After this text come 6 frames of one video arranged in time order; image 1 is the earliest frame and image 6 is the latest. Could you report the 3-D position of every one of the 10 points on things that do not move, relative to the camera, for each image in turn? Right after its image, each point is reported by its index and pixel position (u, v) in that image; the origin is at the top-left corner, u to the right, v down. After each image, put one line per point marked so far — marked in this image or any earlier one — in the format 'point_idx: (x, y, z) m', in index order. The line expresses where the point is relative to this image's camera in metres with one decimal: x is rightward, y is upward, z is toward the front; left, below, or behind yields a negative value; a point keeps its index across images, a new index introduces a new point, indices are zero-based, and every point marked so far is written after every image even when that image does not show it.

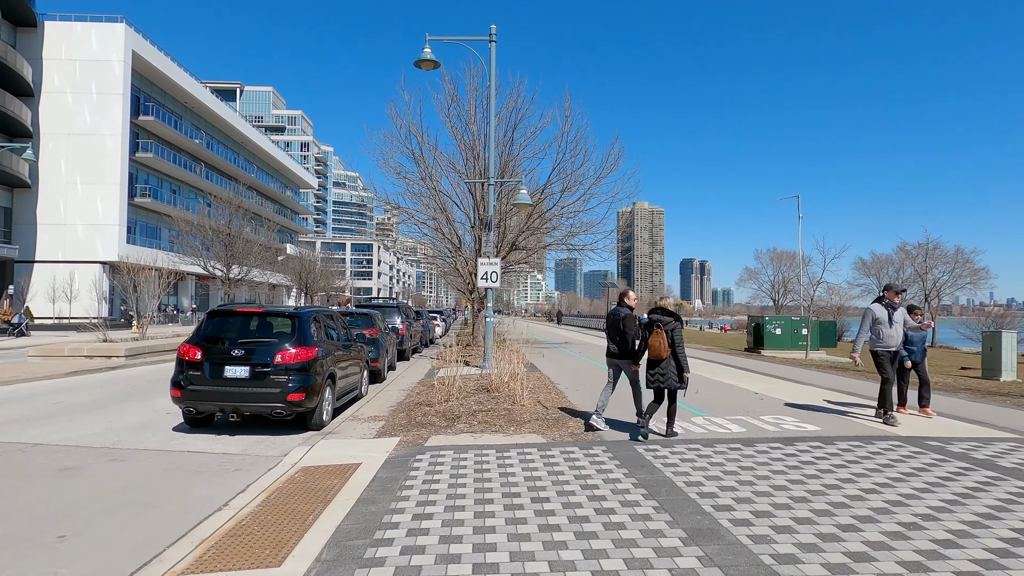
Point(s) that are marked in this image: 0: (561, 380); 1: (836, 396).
0: (+1.1, -2.1, +13.4) m
1: (+6.0, -2.0, +10.9) m
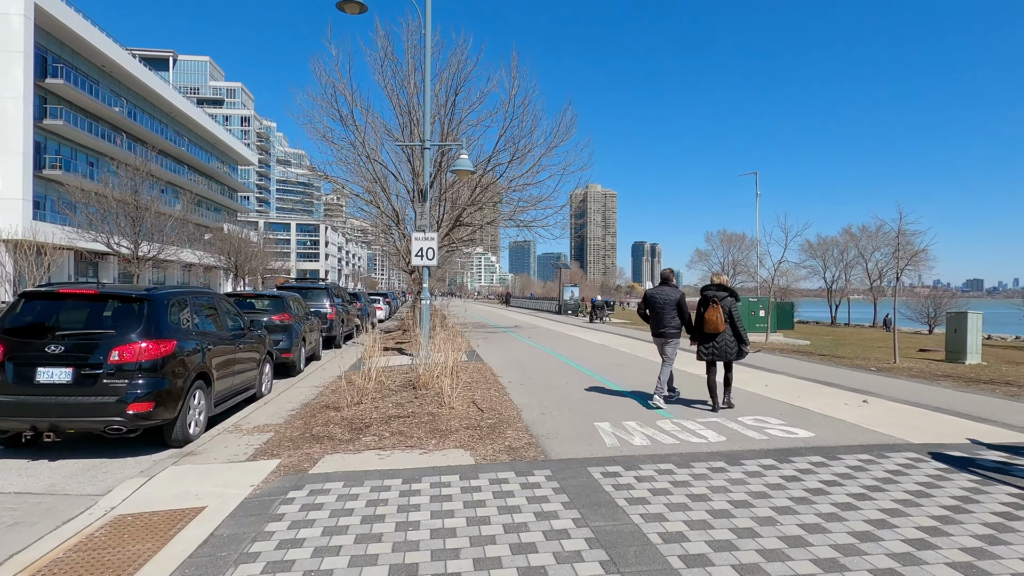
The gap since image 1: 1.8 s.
0: (-0.1, -1.6, +11.7) m
1: (+4.9, -1.6, +9.6) m
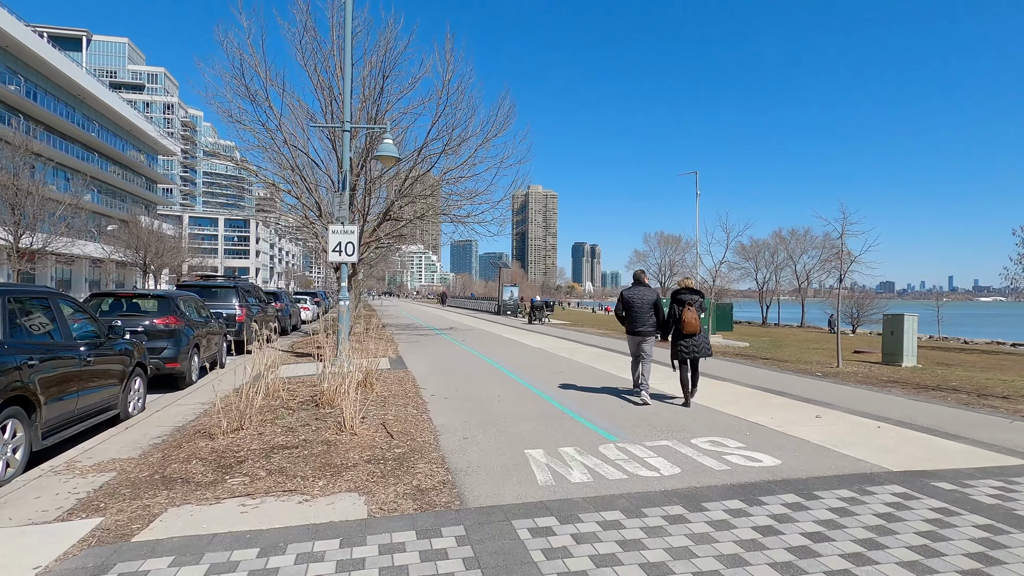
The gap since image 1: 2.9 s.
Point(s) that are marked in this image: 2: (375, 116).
0: (-1.5, -1.6, +10.5) m
1: (+3.8, -1.6, +8.8) m
2: (-4.0, +5.1, +17.3) m
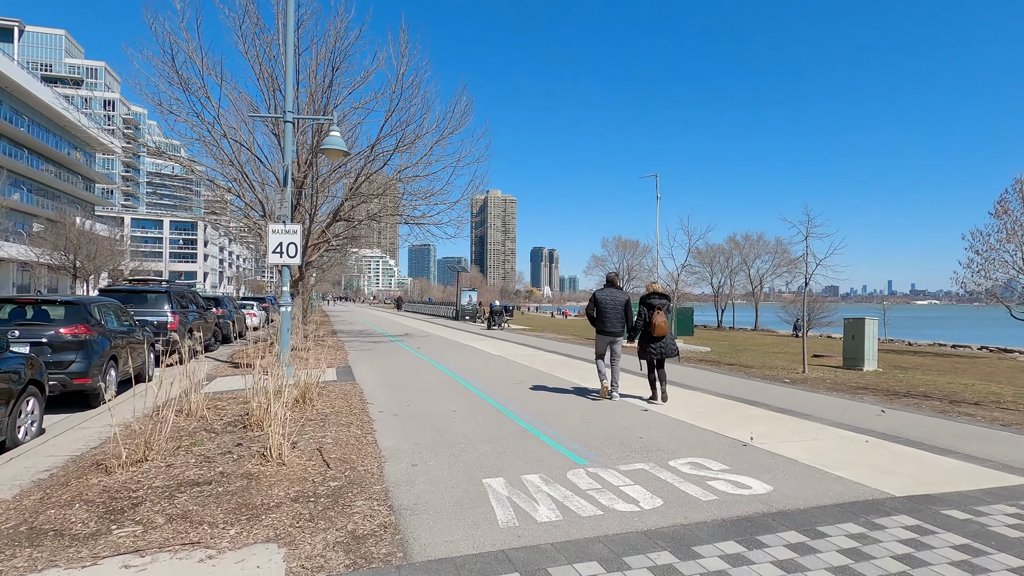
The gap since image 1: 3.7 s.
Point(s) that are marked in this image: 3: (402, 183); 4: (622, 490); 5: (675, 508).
0: (-2.2, -1.7, +9.5) m
1: (+3.2, -1.7, +8.3) m
2: (-5.2, +4.9, +16.2) m
3: (-3.4, +3.2, +17.8) m
4: (+0.9, -1.6, +4.8) m
5: (+1.2, -1.6, +4.4) m
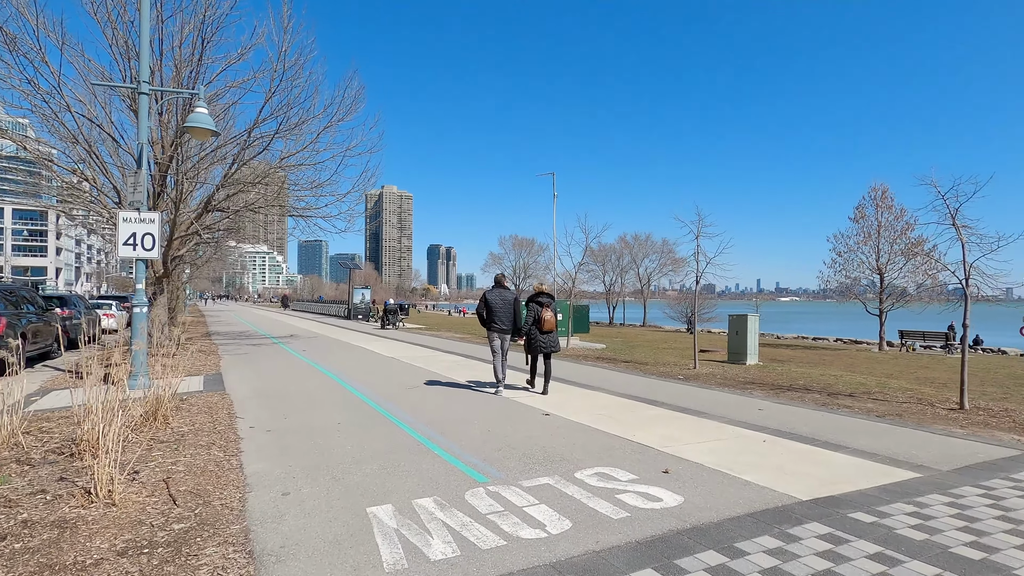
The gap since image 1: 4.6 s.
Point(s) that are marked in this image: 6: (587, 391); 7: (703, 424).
0: (-3.7, -1.7, +8.4) m
1: (+1.8, -1.7, +8.1) m
2: (-7.9, +5.0, +14.5) m
3: (-6.4, +3.2, +16.4) m
4: (+0.1, -1.6, +4.3) m
5: (+0.5, -1.6, +3.9) m
6: (+1.2, -1.7, +9.7) m
7: (+2.4, -1.7, +7.2) m
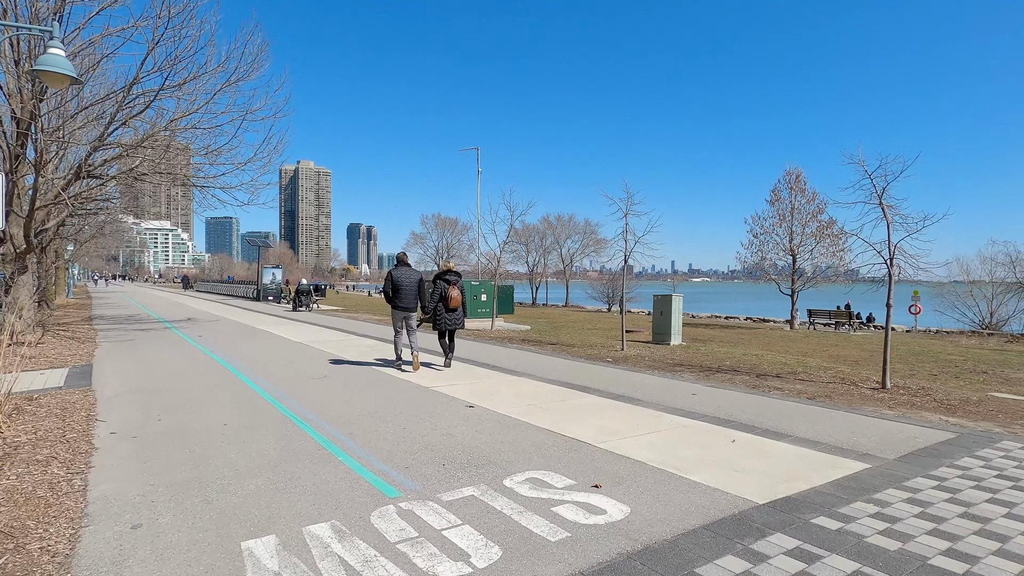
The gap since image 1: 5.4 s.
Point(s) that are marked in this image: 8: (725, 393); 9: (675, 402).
0: (-4.7, -1.4, +7.1) m
1: (+0.8, -1.4, +7.5) m
2: (-9.6, +5.5, +12.4) m
3: (-8.4, +3.8, +14.5) m
4: (-0.4, -1.5, +3.5) m
5: (0.0, -1.5, +3.2) m
6: (0.0, -1.4, +9.0) m
7: (+1.5, -1.4, +6.7) m
8: (+2.9, -1.4, +7.9) m
9: (+2.1, -1.4, +7.4) m
